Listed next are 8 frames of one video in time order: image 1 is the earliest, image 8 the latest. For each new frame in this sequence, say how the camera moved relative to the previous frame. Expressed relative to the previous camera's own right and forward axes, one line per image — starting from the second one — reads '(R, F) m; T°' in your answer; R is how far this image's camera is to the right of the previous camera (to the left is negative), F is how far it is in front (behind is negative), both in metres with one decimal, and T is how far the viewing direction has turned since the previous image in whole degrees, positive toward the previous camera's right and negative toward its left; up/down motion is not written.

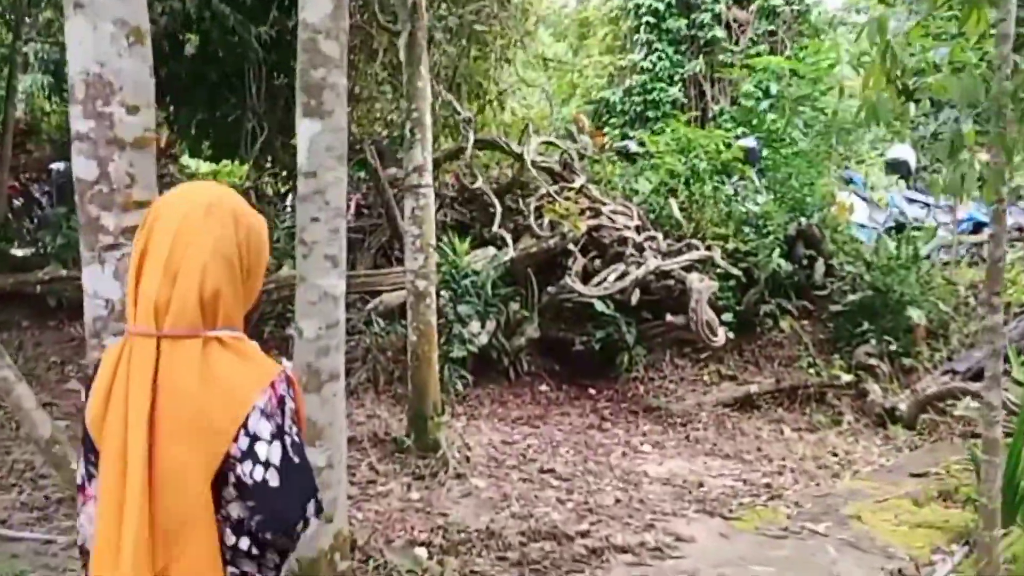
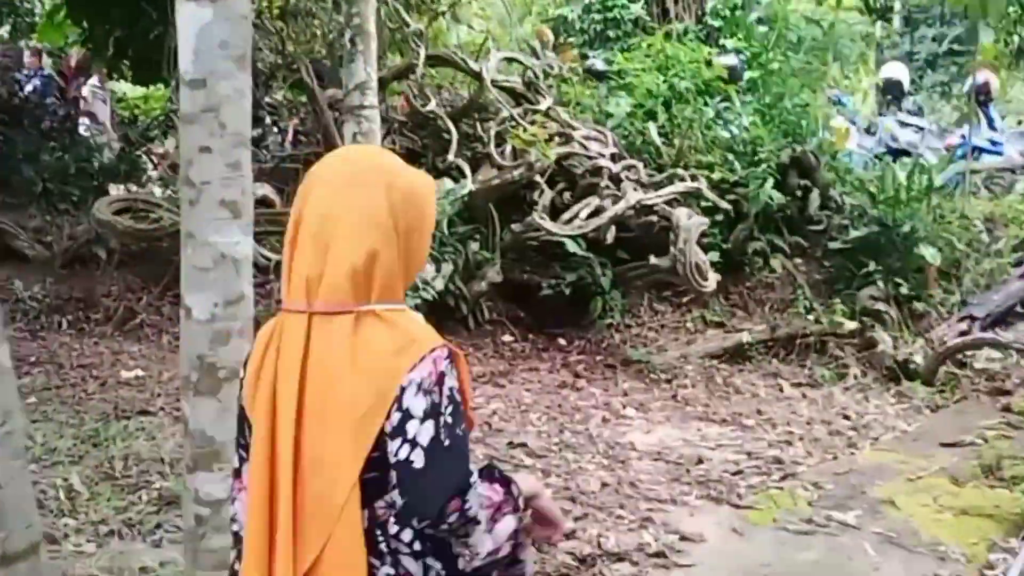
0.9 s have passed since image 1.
(0.0, +0.7) m; +2°
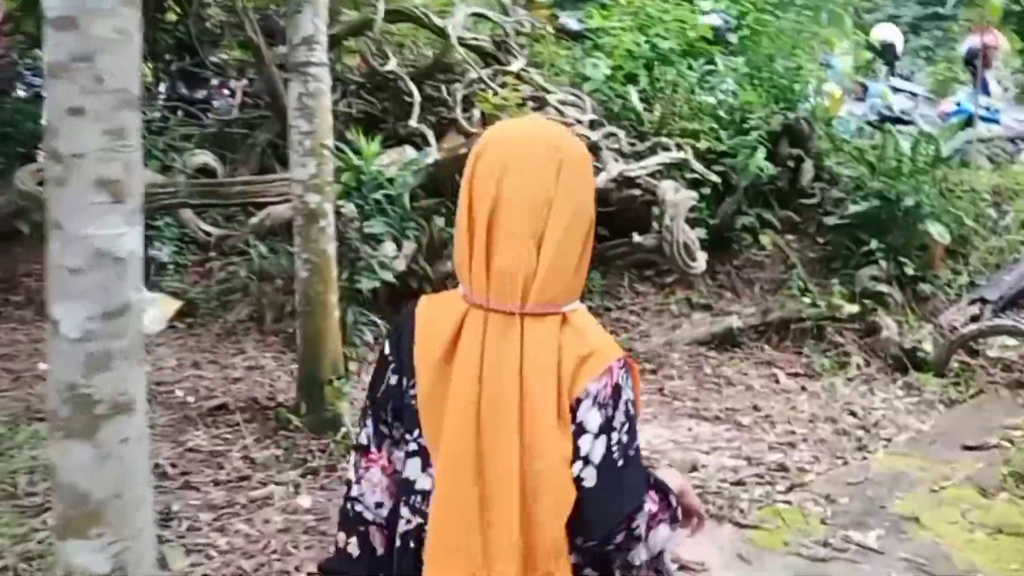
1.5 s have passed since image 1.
(0.0, +0.5) m; +2°
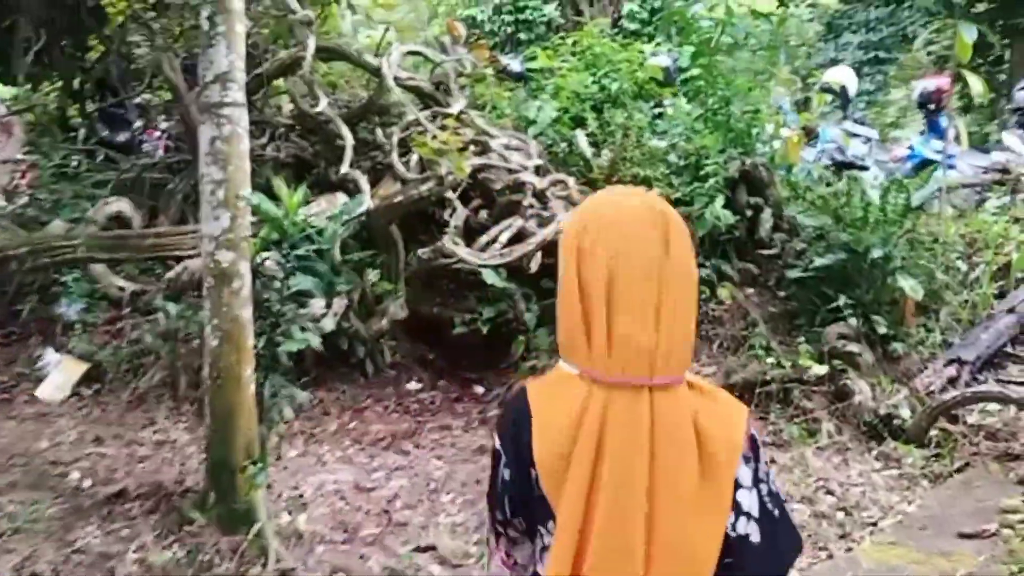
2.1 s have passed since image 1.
(0.0, +0.4) m; +3°
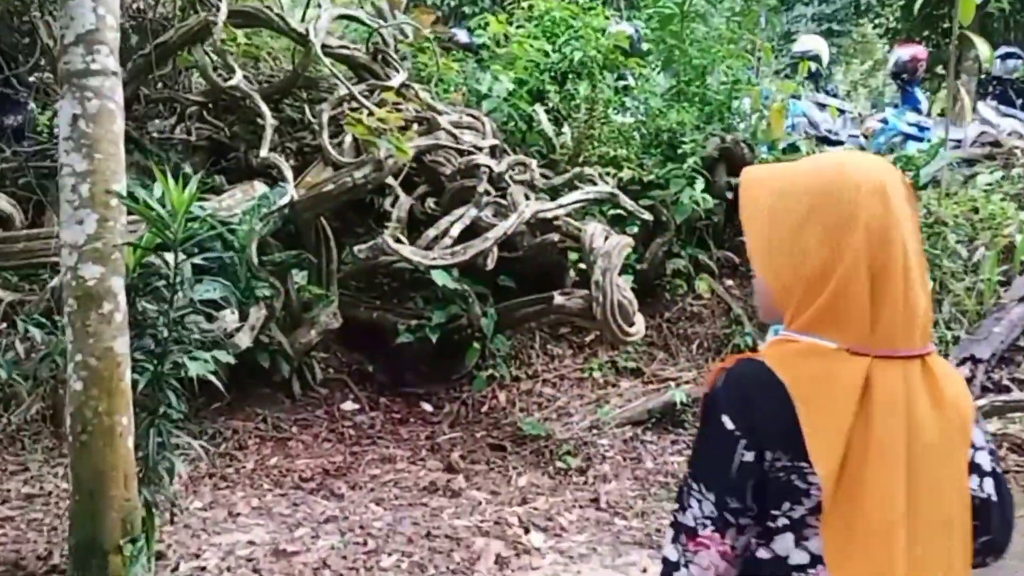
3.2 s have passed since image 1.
(0.0, +0.6) m; +2°
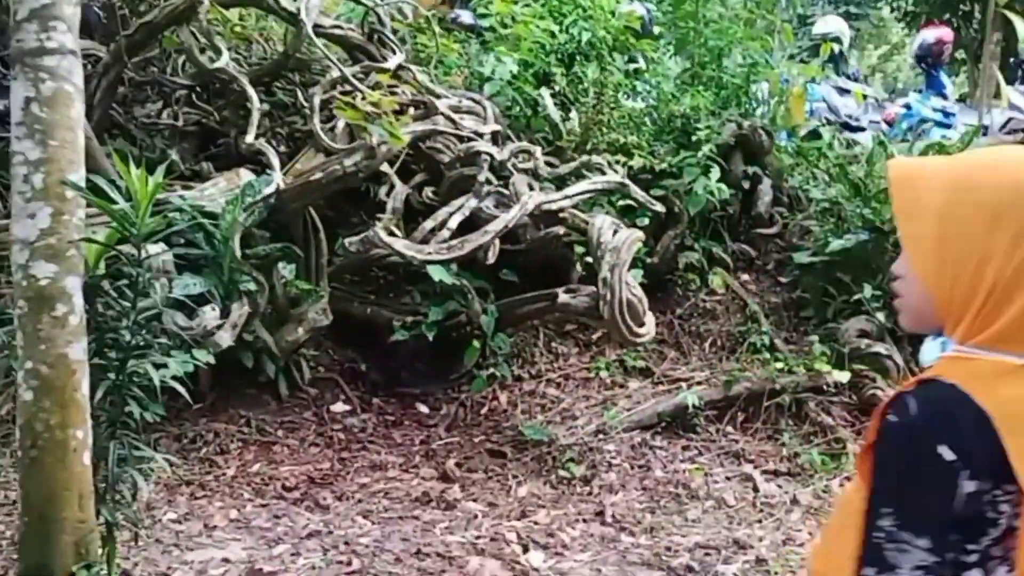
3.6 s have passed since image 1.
(0.0, +0.2) m; -1°
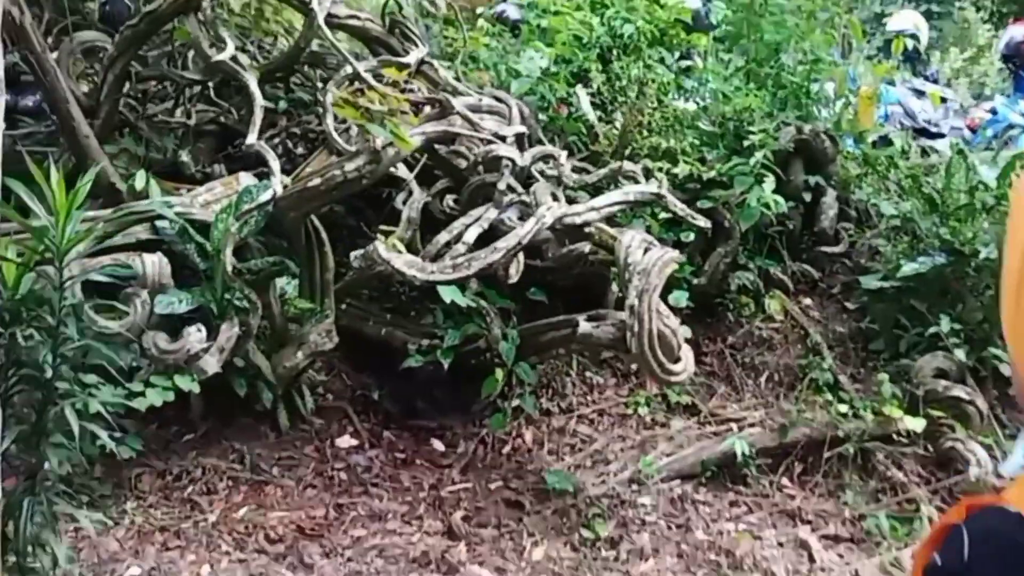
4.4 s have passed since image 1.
(+0.1, +0.4) m; -3°
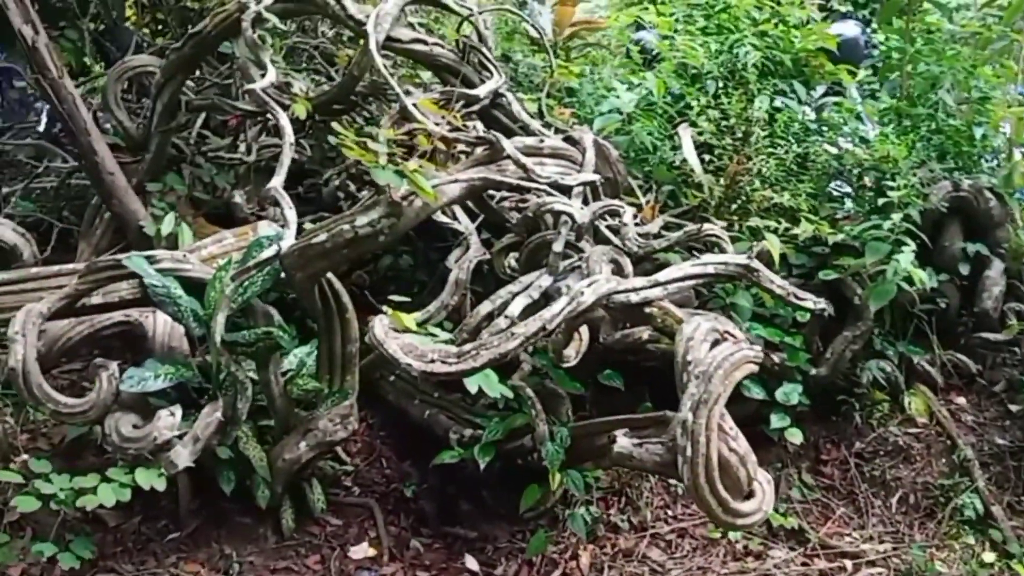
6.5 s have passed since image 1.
(+0.3, +0.6) m; -9°
